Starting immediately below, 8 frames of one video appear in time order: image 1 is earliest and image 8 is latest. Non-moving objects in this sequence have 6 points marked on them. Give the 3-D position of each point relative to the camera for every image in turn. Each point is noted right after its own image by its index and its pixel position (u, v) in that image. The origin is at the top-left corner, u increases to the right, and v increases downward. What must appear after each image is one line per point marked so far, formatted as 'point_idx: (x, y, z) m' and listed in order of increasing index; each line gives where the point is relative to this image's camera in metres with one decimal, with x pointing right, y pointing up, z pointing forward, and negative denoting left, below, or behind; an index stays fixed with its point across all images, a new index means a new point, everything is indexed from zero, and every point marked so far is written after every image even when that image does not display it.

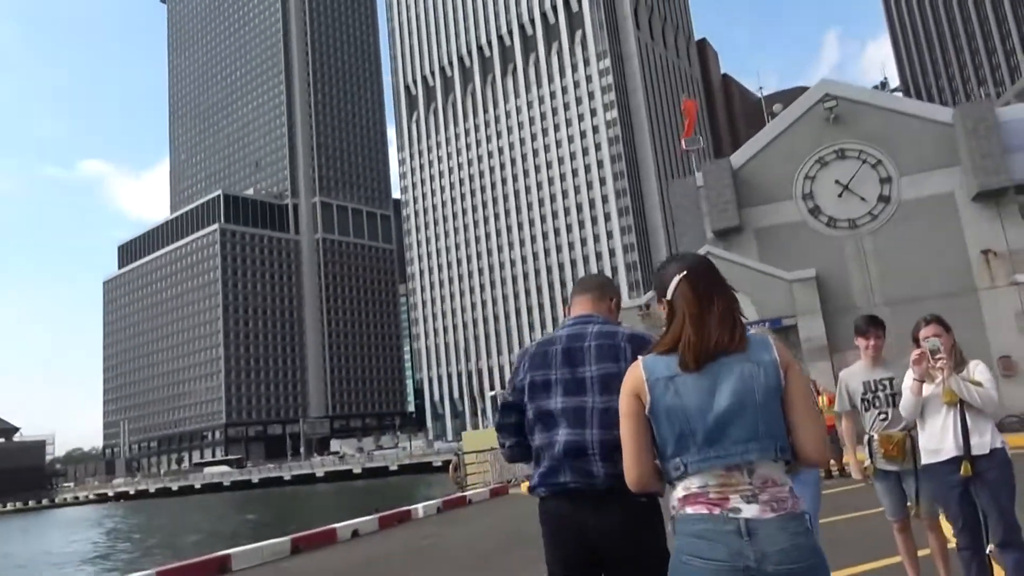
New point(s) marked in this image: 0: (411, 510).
0: (-2.3, -5.1, +17.3) m
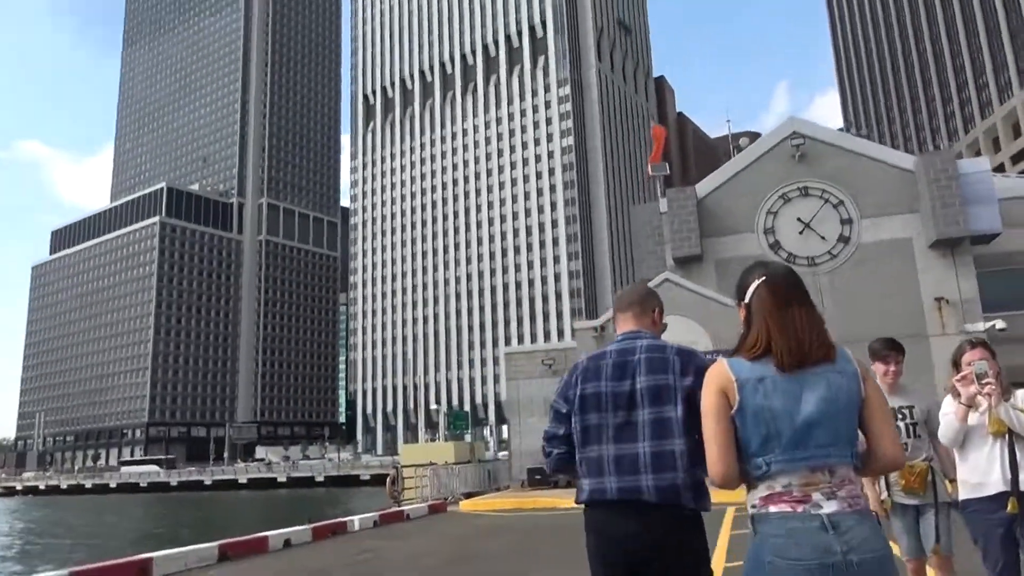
0: (-3.6, -5.1, +16.4) m
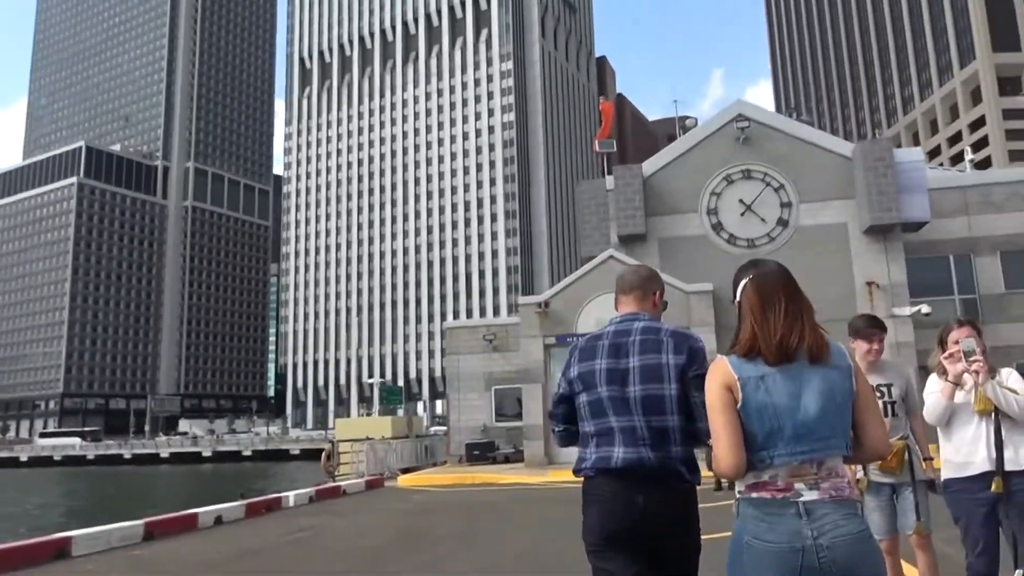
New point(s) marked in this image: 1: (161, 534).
0: (-4.8, -4.4, +15.9) m
1: (-5.5, -3.9, +12.0) m
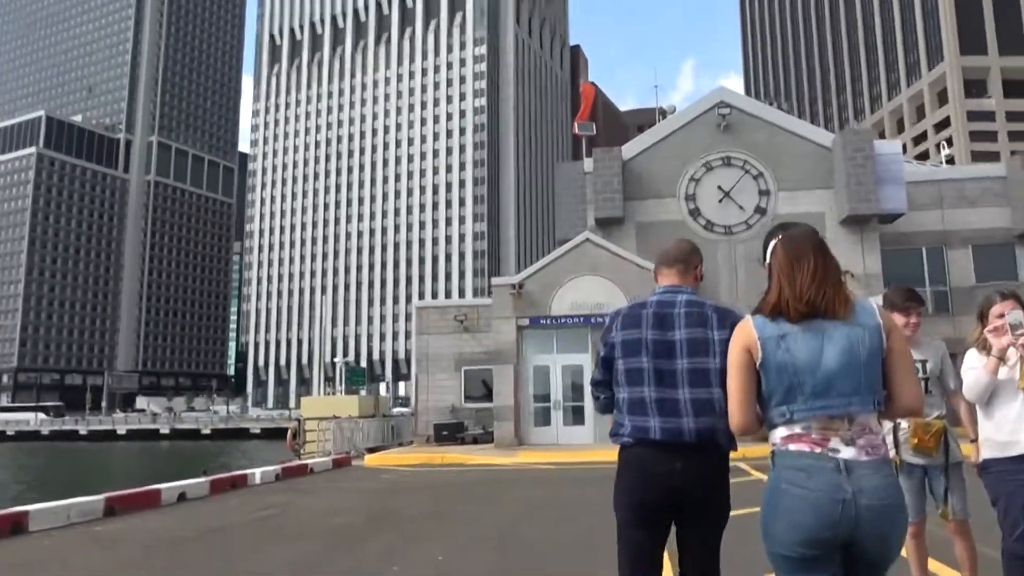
0: (-5.4, -3.8, +15.3) m
1: (-5.9, -3.3, +11.4) m
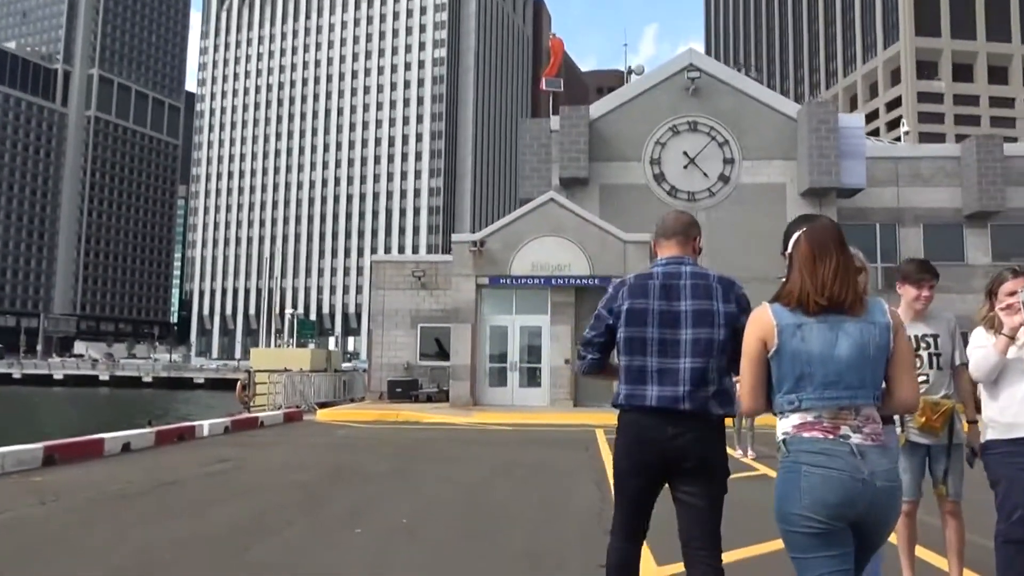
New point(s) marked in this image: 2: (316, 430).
0: (-6.2, -2.7, +14.9) m
1: (-6.5, -2.5, +10.9) m
2: (-4.5, -3.2, +17.2) m
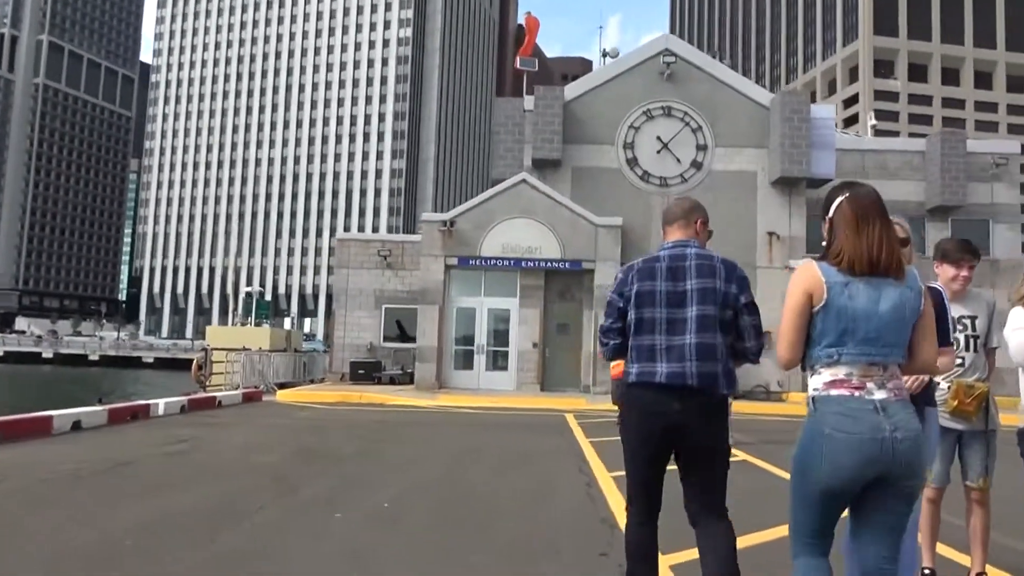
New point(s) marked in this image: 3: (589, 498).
0: (-6.8, -2.2, +14.2) m
1: (-6.8, -2.0, +10.3) m
2: (-5.1, -2.7, +16.7) m
3: (+0.7, -2.0, +7.3) m
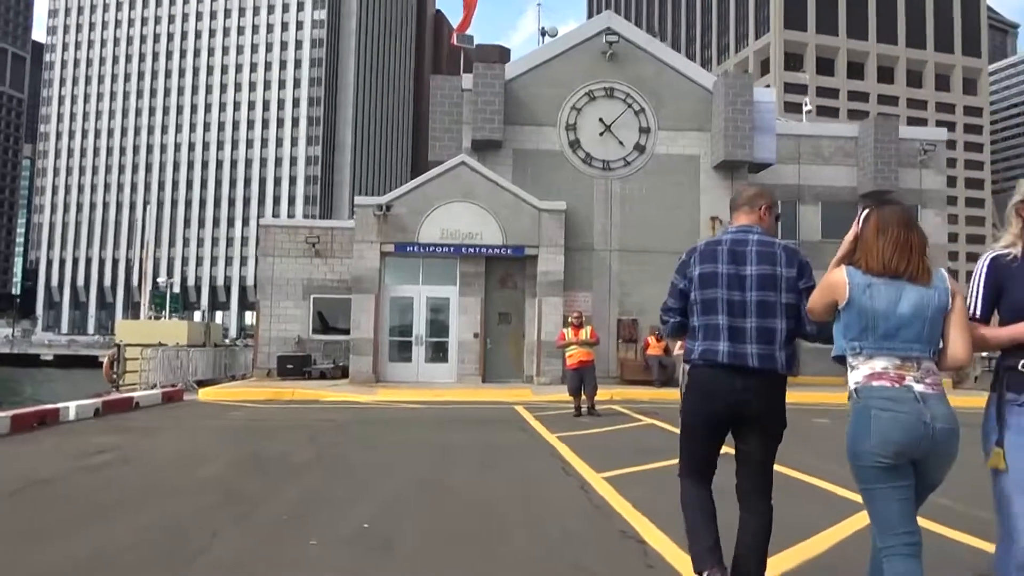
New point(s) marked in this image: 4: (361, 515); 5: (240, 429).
0: (-7.5, -2.0, +12.6) m
1: (-7.2, -1.9, +8.6) m
2: (-6.2, -2.5, +15.2) m
3: (+0.6, -1.9, +6.5) m
4: (-1.3, -1.8, +6.1) m
5: (-4.3, -2.2, +11.9) m
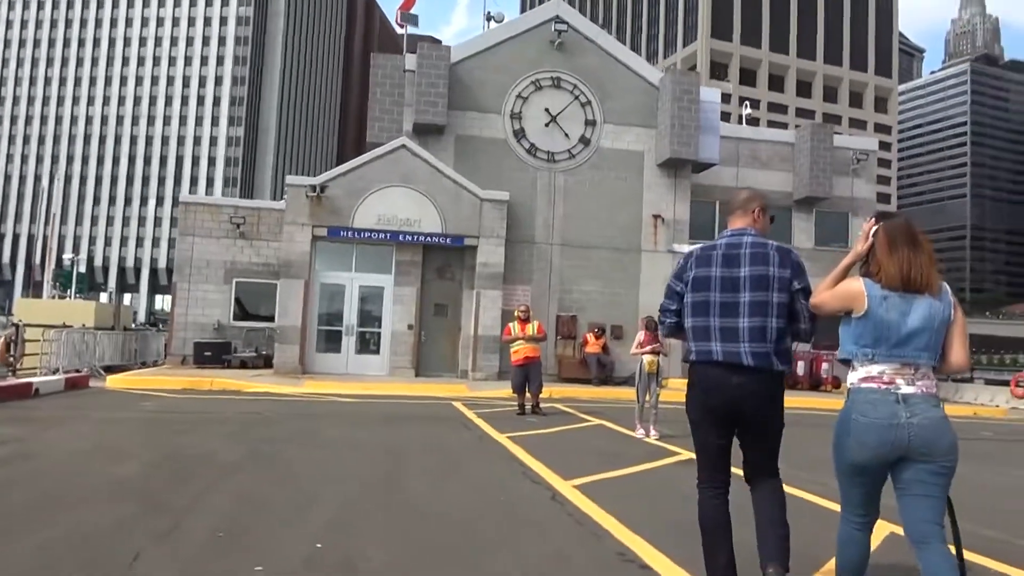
0: (-8.3, -1.6, +11.1) m
1: (-7.6, -1.5, +7.2) m
2: (-7.3, -2.1, +13.8) m
3: (+0.4, -1.8, +5.8) m
4: (-1.5, -1.7, +5.3) m
5: (-5.0, -1.9, +10.7) m
